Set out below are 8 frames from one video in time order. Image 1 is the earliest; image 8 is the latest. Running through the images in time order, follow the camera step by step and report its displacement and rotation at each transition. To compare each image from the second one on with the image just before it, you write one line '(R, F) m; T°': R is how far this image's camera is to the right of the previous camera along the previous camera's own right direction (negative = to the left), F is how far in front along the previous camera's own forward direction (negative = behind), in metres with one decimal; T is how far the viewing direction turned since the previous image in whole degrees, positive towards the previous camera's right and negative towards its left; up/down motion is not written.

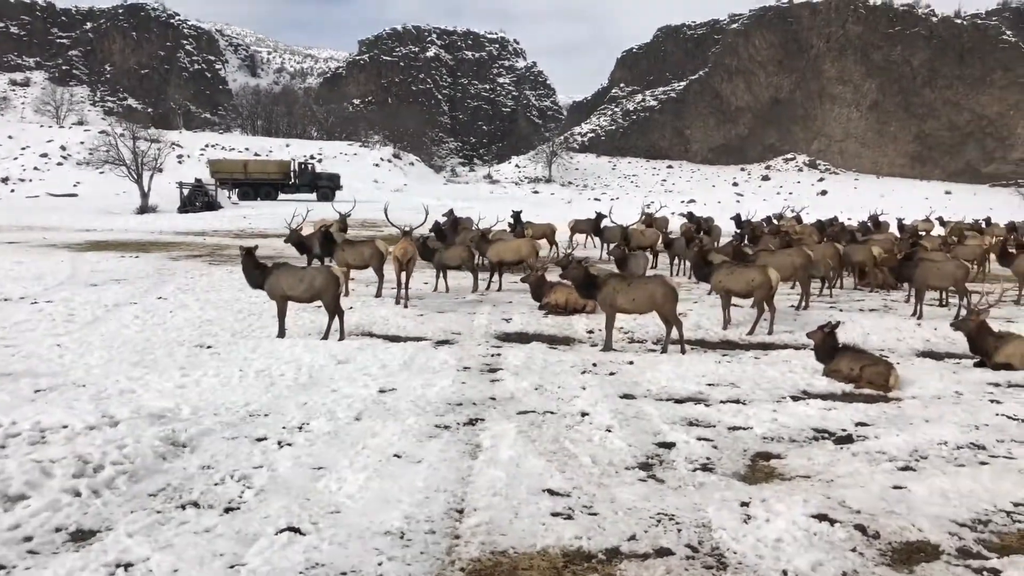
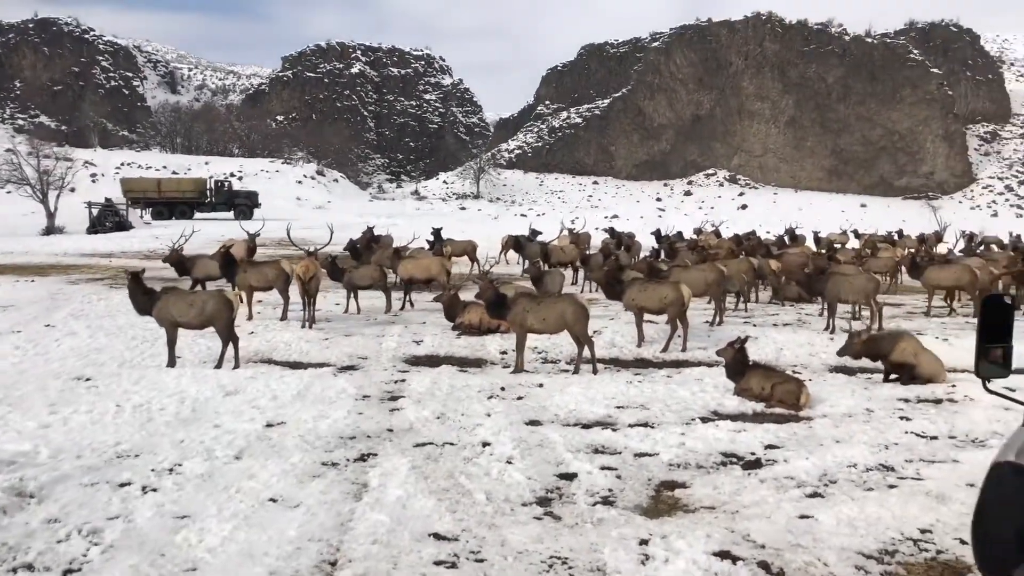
(+0.2, +0.3) m; +4°
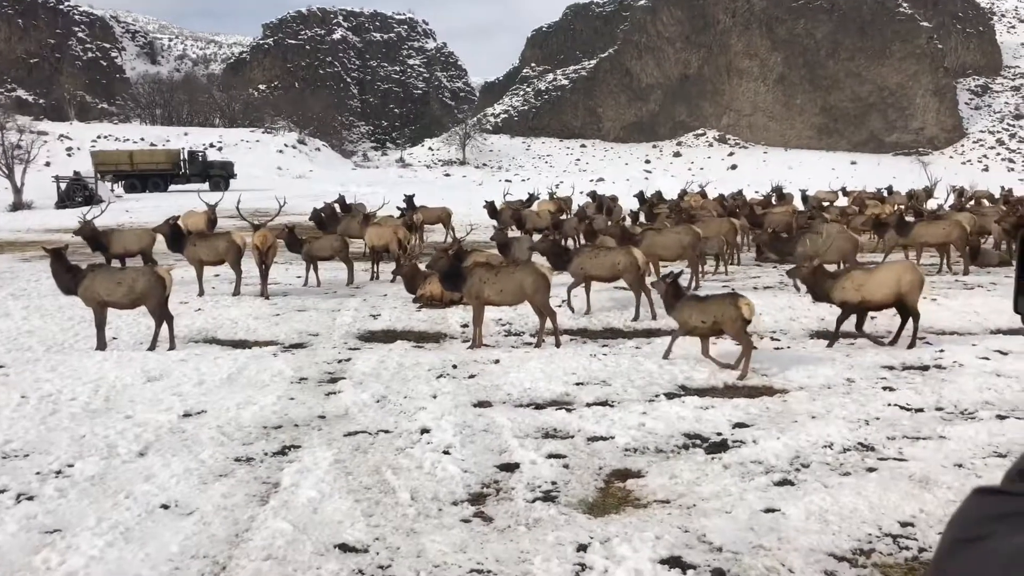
(+0.3, +0.6) m; 0°
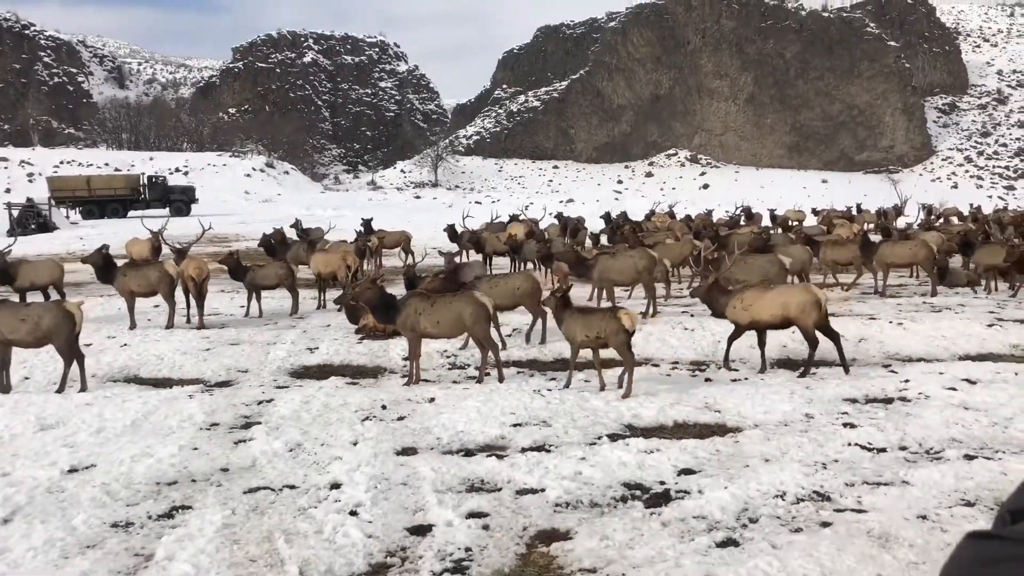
(+0.3, +0.5) m; +1°
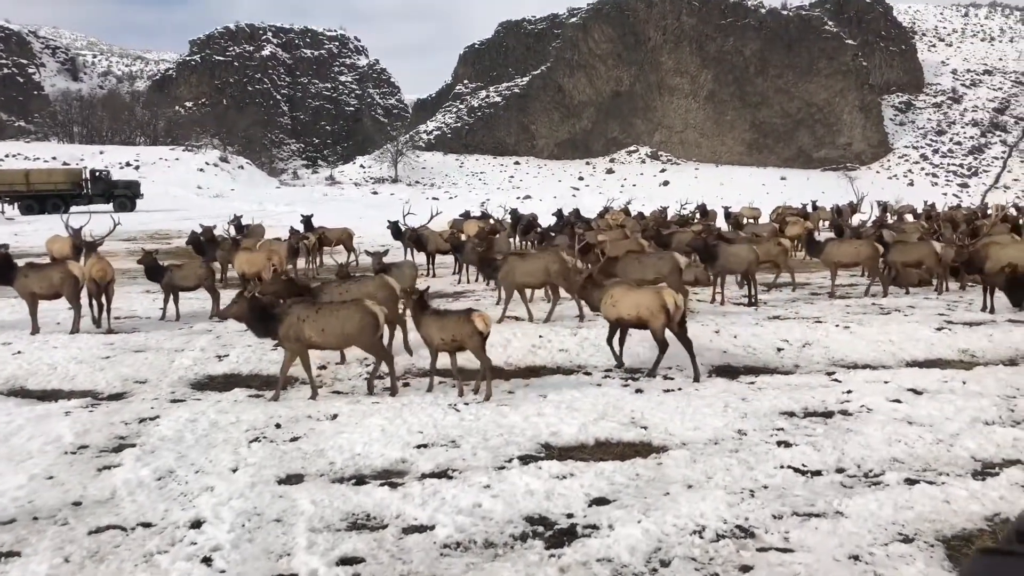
(+0.4, +0.6) m; +2°
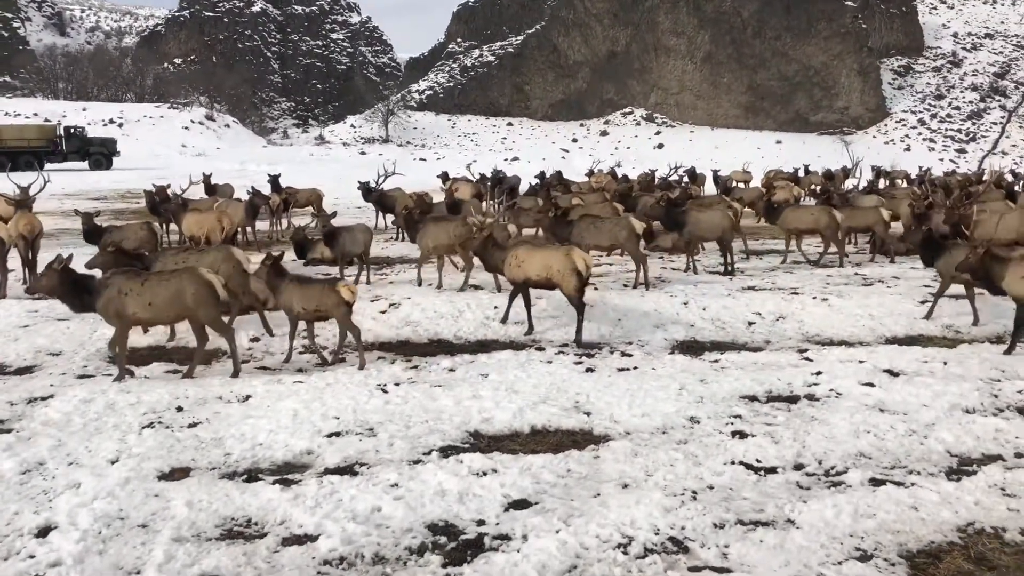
(+0.4, +0.6) m; 0°
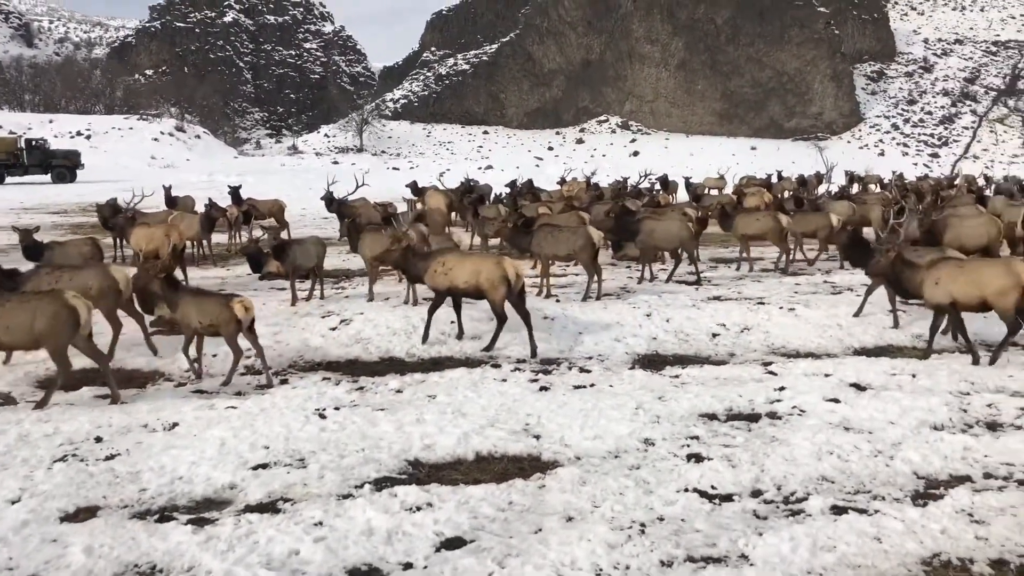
(+0.2, +0.3) m; +1°
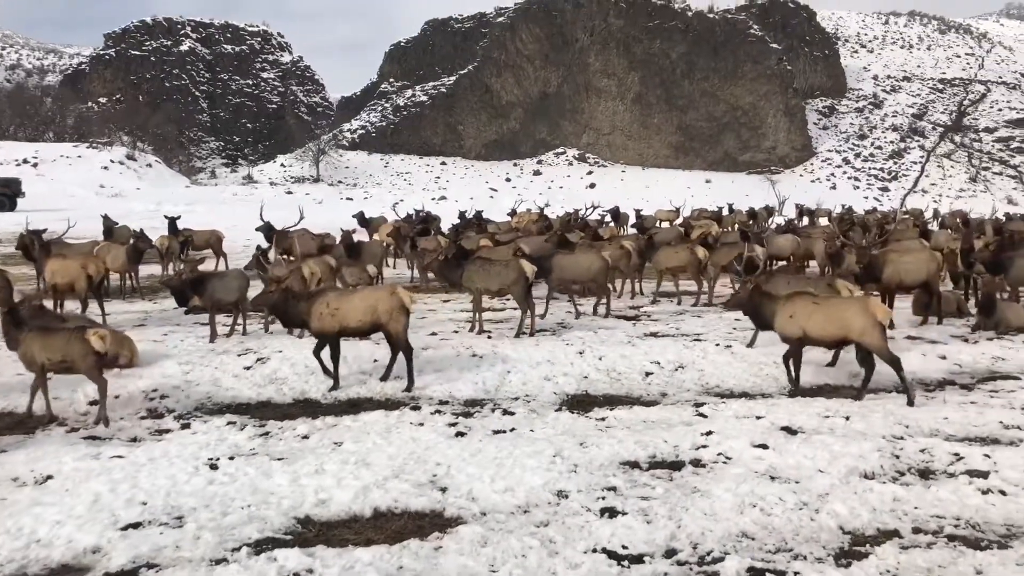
(+0.3, +0.3) m; +2°
